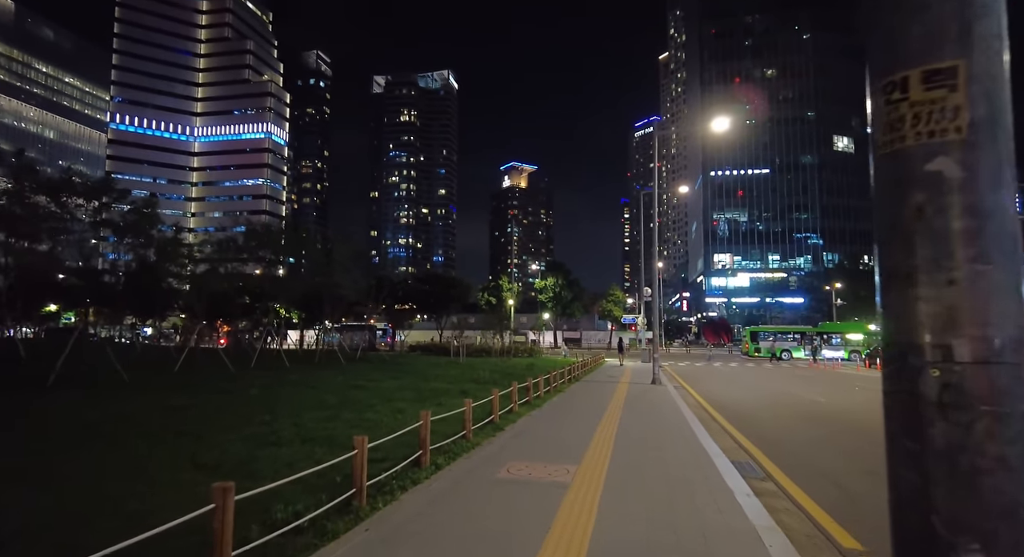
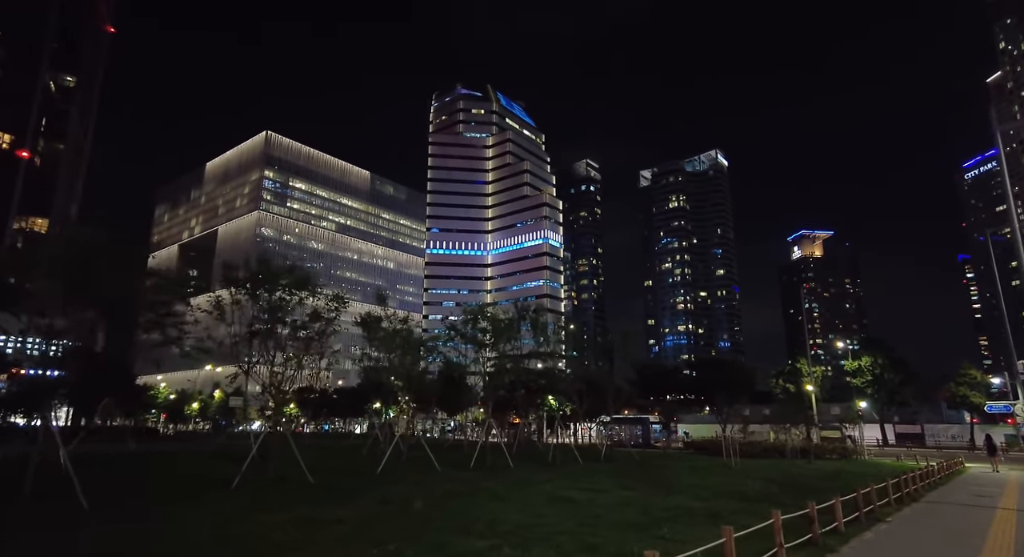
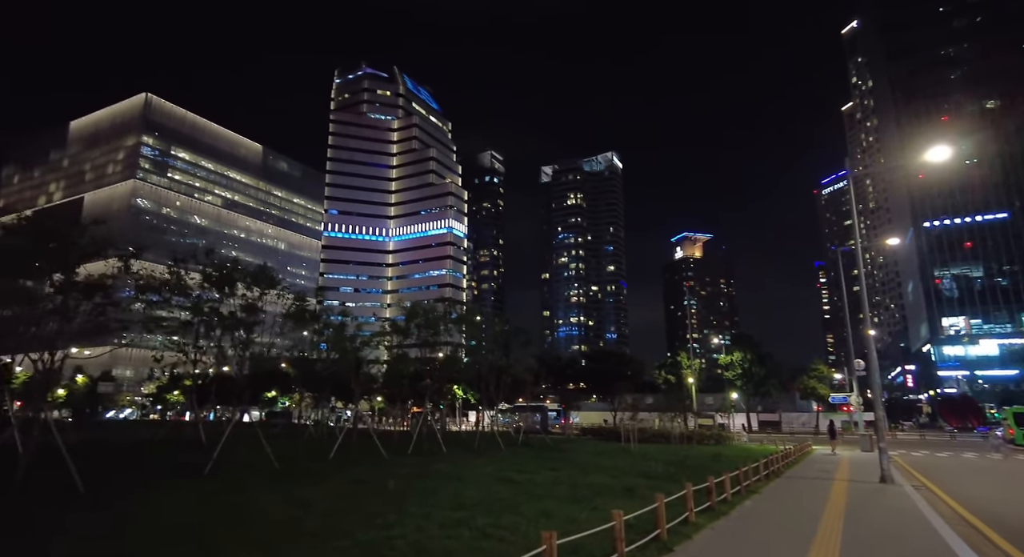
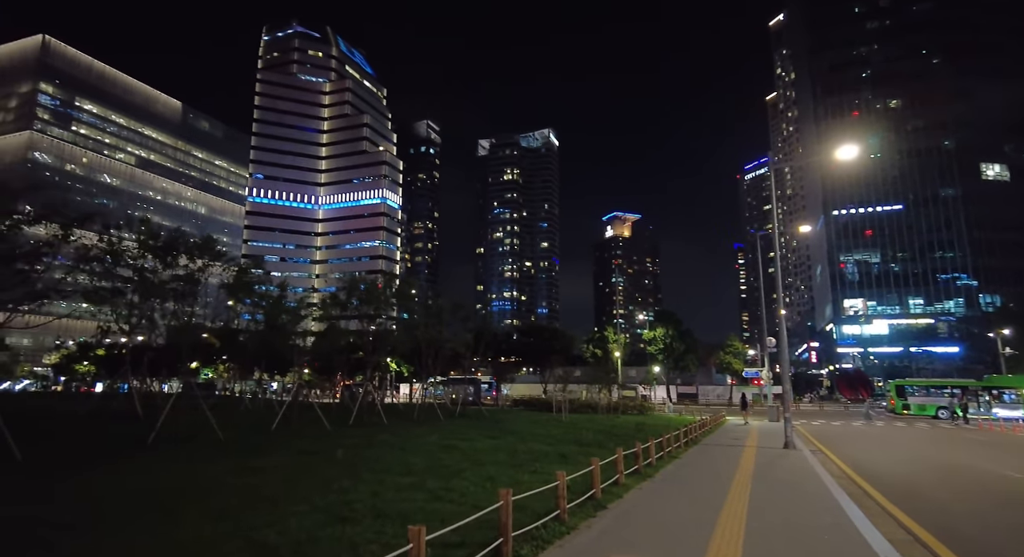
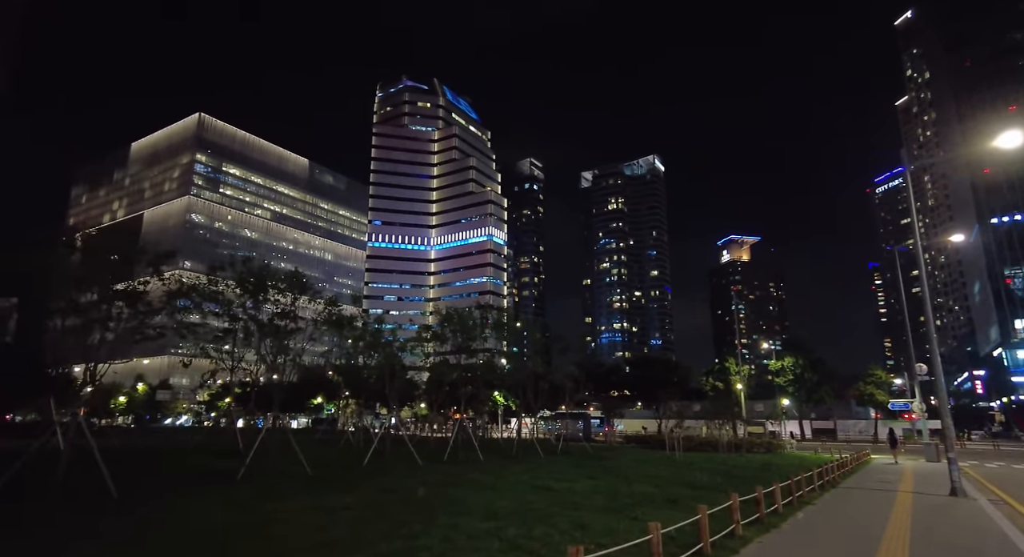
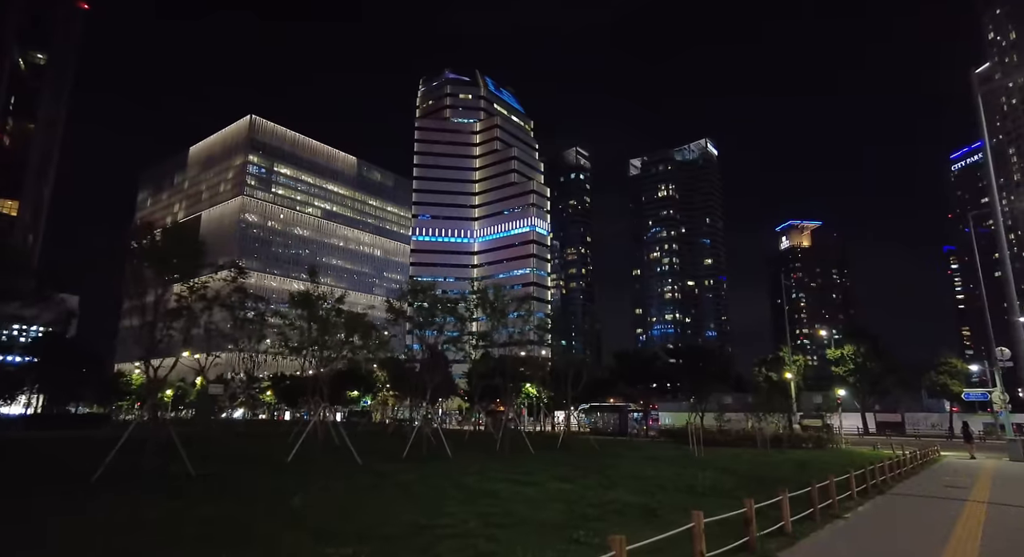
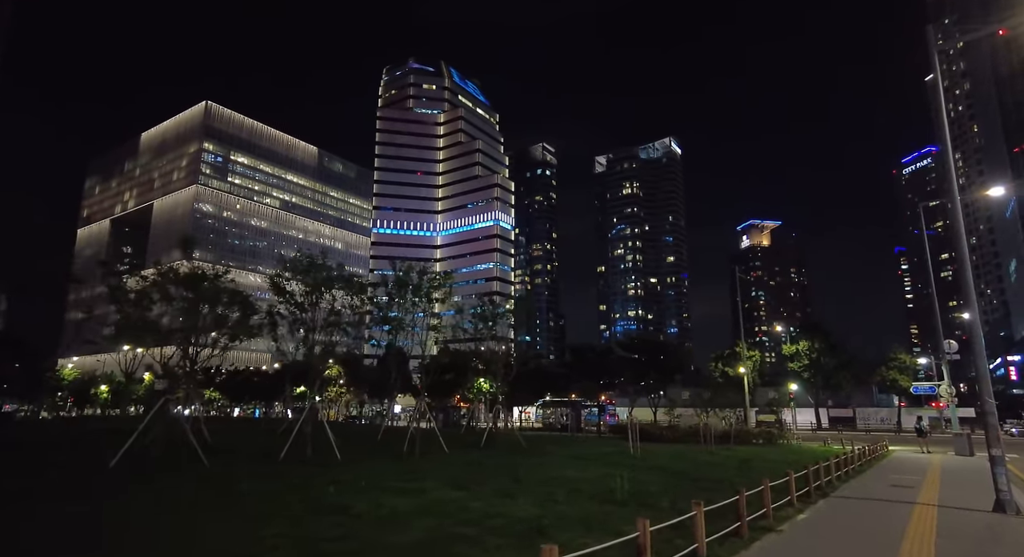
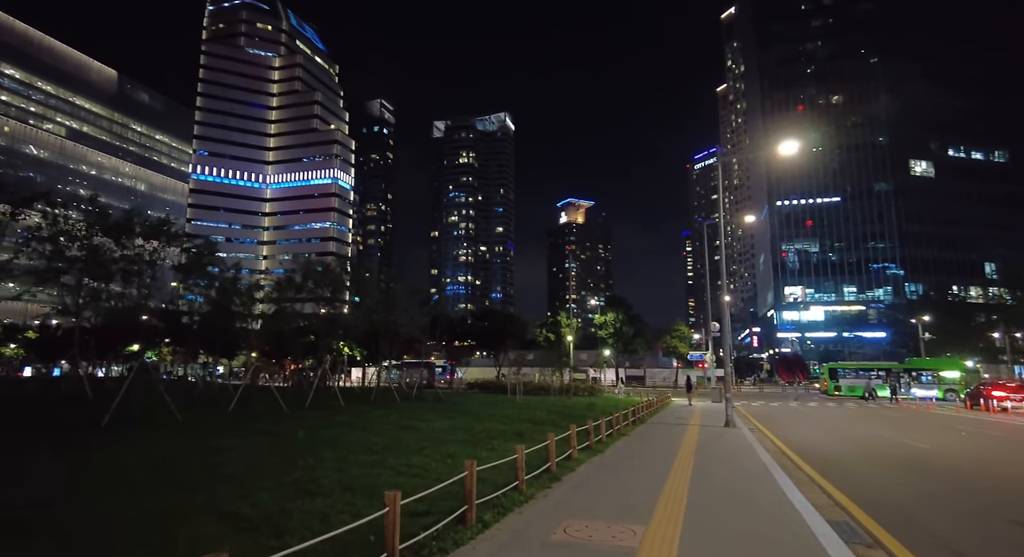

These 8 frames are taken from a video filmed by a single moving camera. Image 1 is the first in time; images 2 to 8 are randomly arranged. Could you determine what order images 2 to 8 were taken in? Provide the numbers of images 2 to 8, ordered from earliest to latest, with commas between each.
8, 4, 3, 5, 2, 6, 7
